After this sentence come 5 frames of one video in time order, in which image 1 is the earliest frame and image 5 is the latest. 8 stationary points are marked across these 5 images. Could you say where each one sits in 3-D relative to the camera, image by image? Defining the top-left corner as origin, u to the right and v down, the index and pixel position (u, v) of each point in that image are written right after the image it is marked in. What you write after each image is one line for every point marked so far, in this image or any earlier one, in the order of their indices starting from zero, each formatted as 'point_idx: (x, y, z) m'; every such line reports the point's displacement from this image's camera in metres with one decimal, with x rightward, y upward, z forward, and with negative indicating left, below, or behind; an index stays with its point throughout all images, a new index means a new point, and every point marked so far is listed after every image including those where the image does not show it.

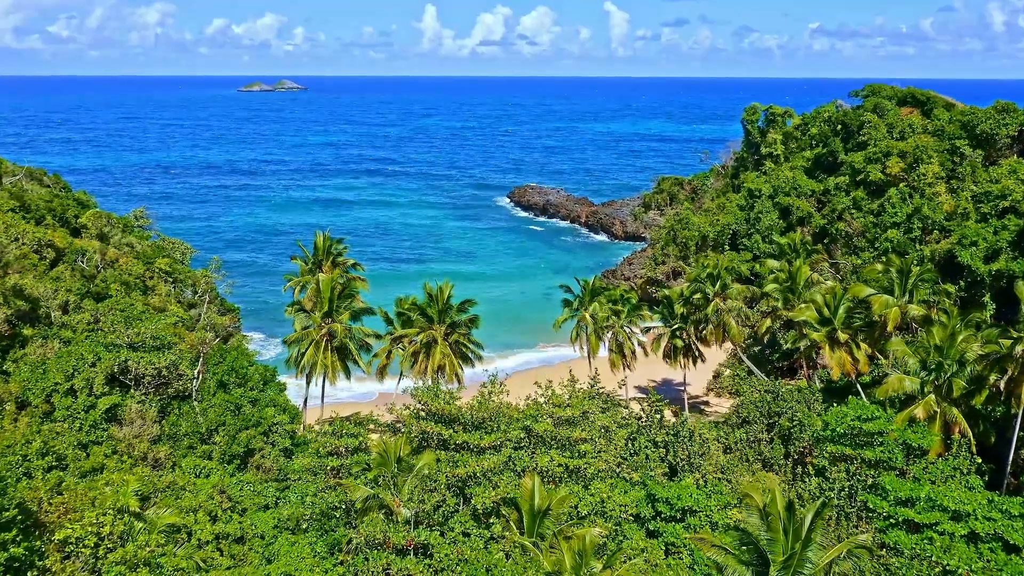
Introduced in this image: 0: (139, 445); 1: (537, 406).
0: (-10.1, -4.2, +17.4) m
1: (+0.8, -3.6, +19.6) m
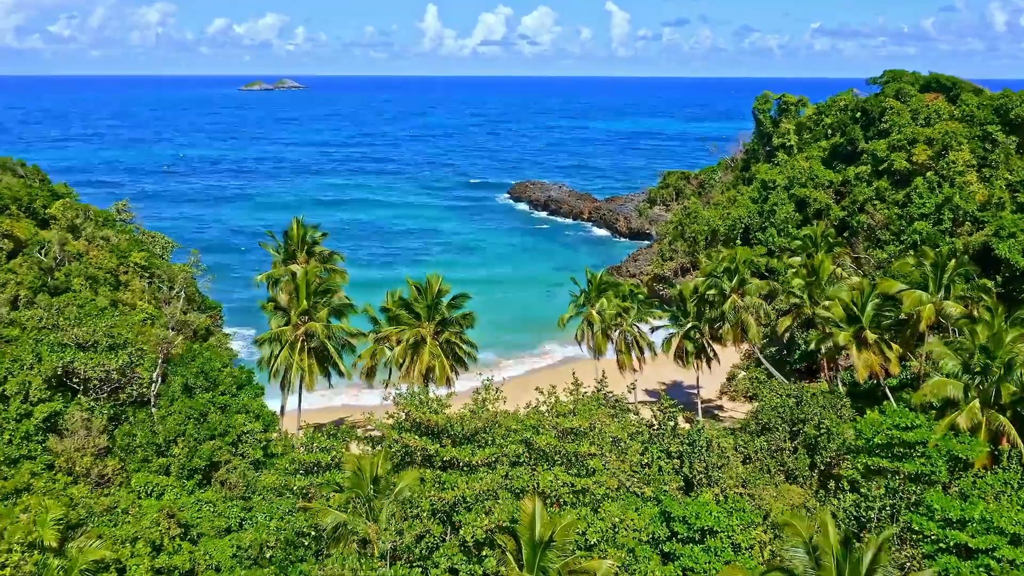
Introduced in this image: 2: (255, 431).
0: (-10.1, -4.0, +15.2) m
1: (+0.7, -3.4, +17.4) m
2: (-7.3, -4.0, +18.3) m
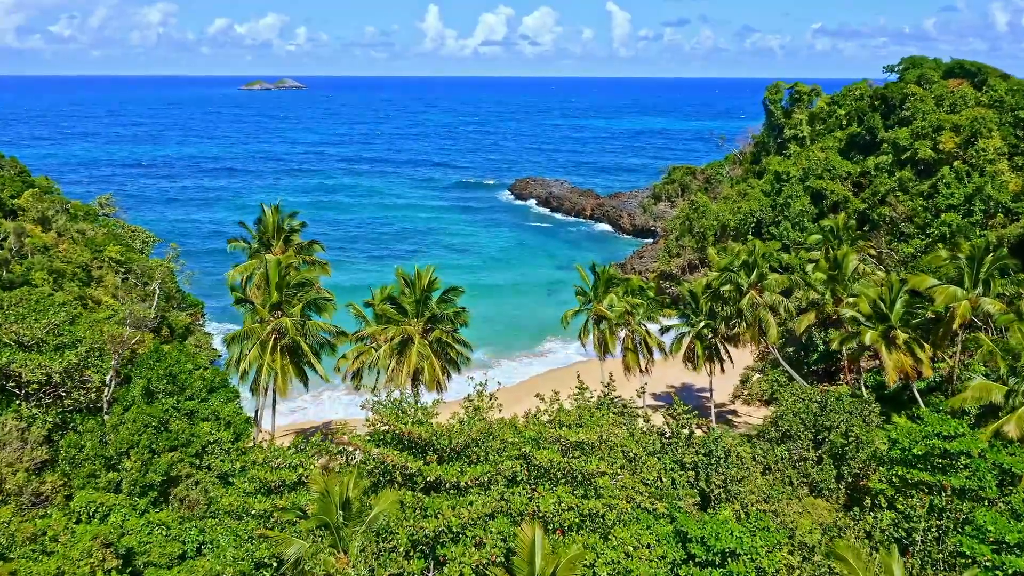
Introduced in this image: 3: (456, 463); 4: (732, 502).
0: (-10.2, -3.8, +13.2) m
1: (+0.7, -3.2, +15.4) m
2: (-7.3, -3.8, +16.3) m
3: (-1.2, -3.6, +13.4) m
4: (+5.7, -5.5, +16.6) m
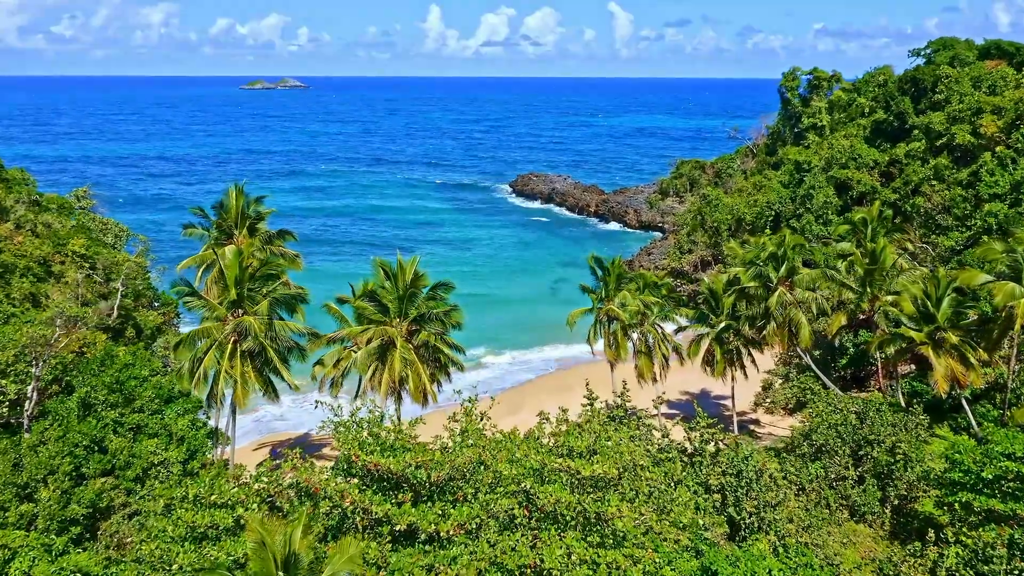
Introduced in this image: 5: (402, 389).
0: (-10.2, -3.7, +10.7) m
1: (+0.6, -3.1, +12.8) m
2: (-7.4, -3.7, +13.8) m
3: (-1.2, -3.5, +10.9) m
4: (+5.6, -5.4, +14.1) m
5: (-2.8, -2.6, +16.8) m
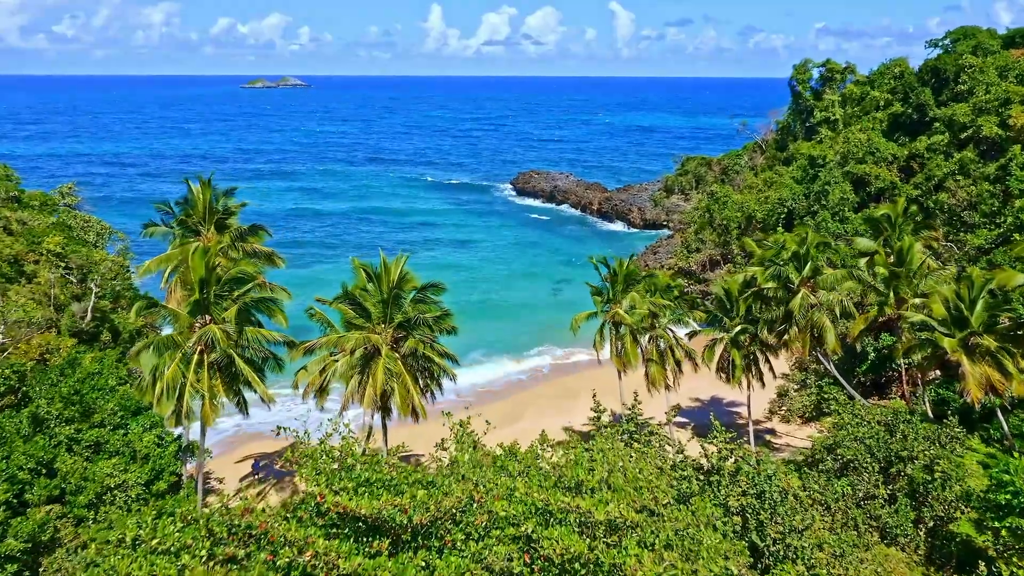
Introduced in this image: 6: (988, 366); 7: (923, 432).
0: (-10.3, -3.8, +9.2) m
1: (+0.6, -3.2, +11.3) m
2: (-7.4, -3.8, +12.3) m
3: (-1.2, -3.6, +9.3) m
4: (+5.6, -5.4, +12.5) m
5: (-2.9, -2.7, +15.2) m
6: (+13.8, -2.3, +18.6) m
7: (+11.3, -4.0, +17.6) m
